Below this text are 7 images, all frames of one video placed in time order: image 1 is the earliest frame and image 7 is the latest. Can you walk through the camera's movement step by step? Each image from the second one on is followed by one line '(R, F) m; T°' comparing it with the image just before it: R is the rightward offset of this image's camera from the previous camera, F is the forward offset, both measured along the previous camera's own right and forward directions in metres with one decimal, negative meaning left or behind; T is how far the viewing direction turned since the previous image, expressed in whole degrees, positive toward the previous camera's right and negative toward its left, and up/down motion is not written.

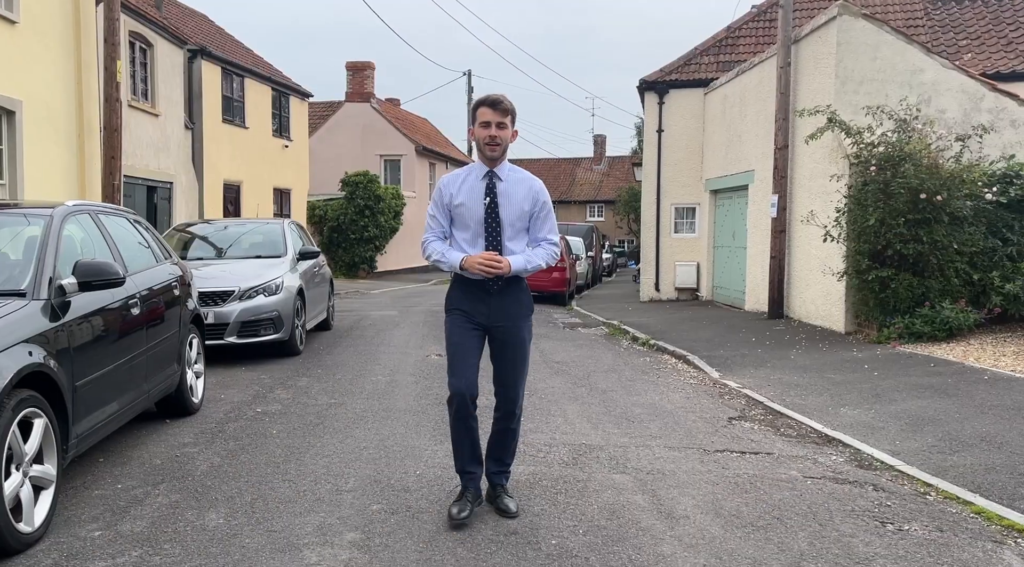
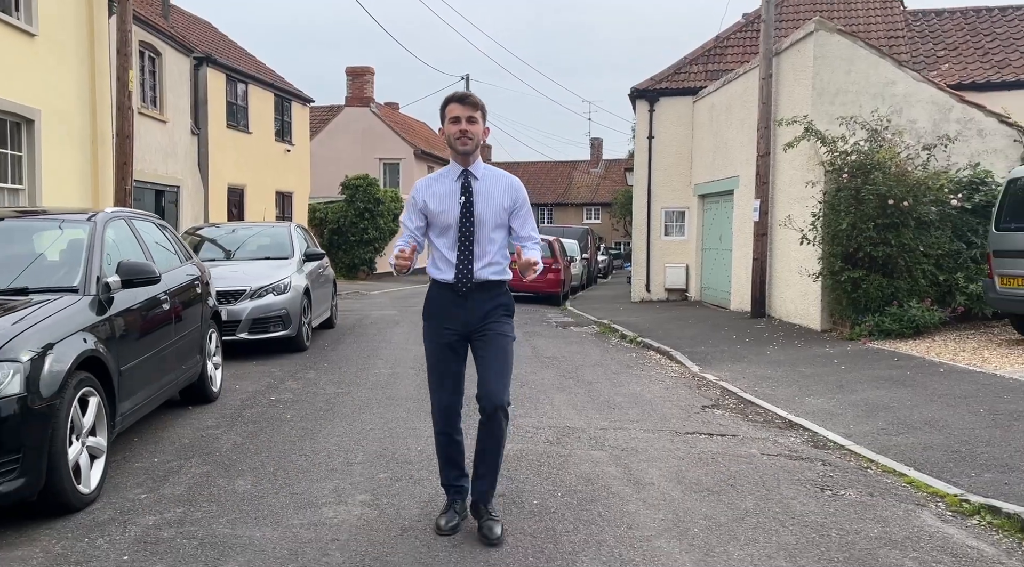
(0.0, -0.6) m; 0°
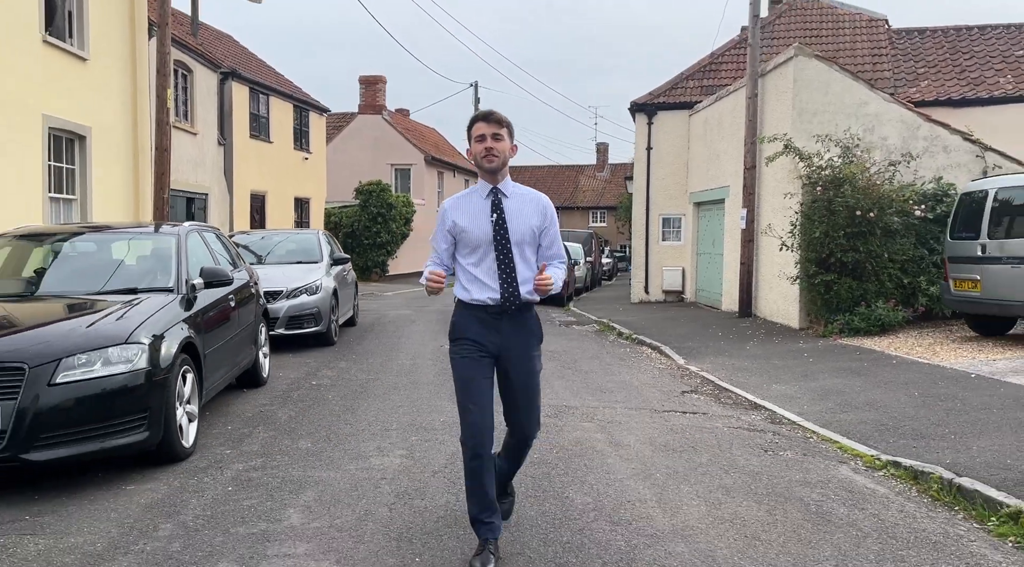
(0.0, -1.2) m; 0°
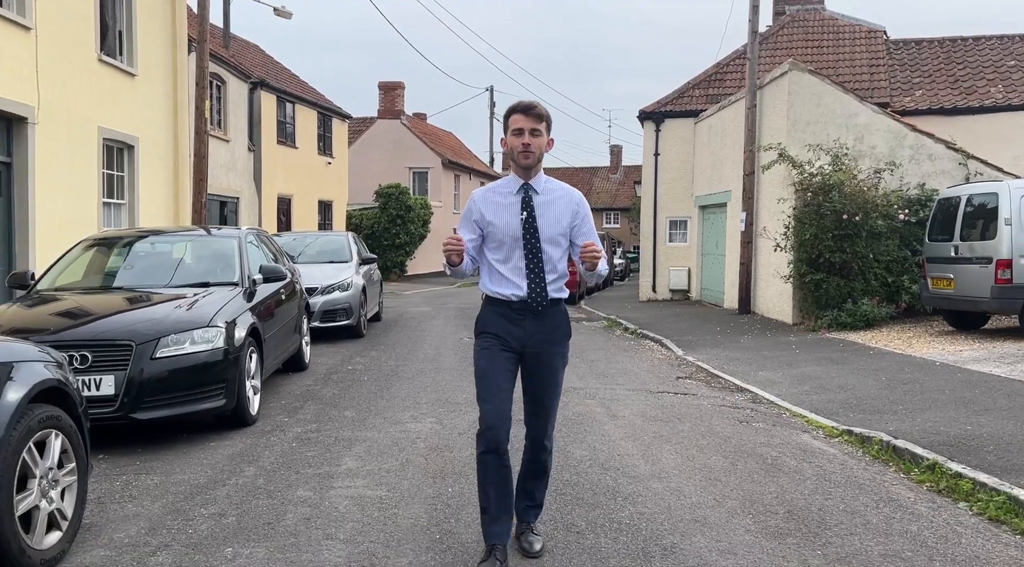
(0.0, -1.1) m; -1°
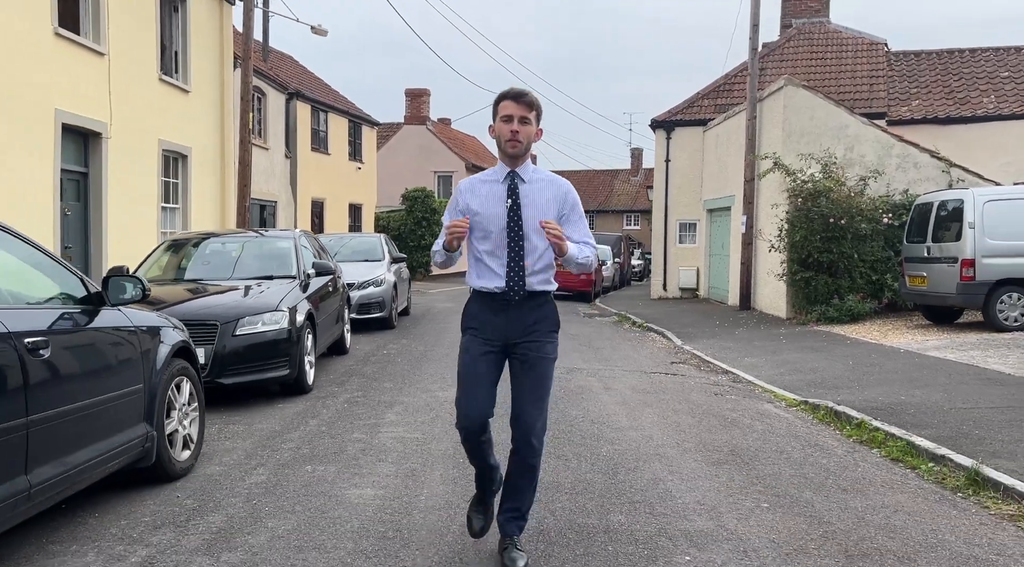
(+0.1, -1.3) m; -1°
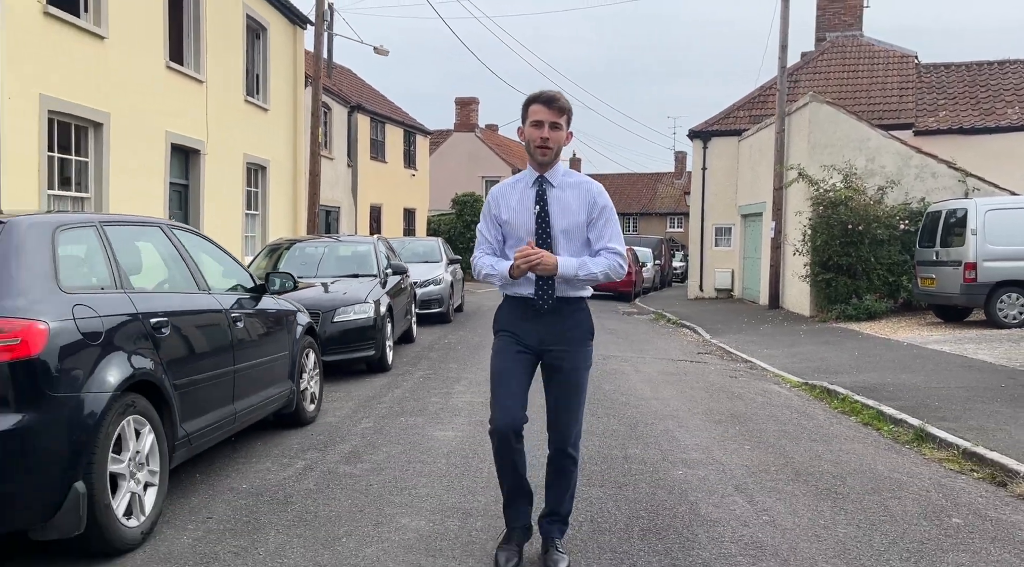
(0.0, -1.5) m; -3°
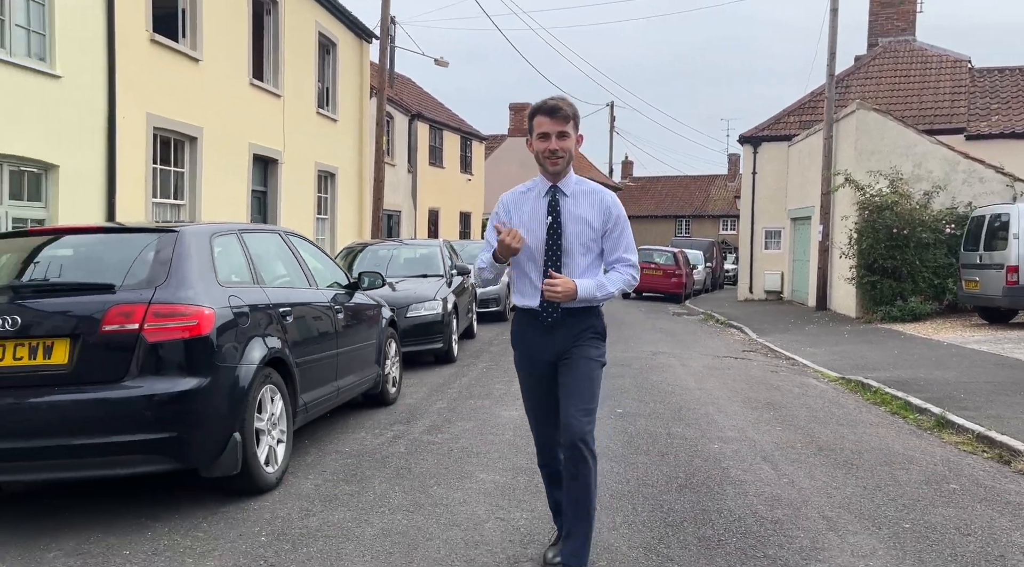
(0.0, -0.8) m; -3°
